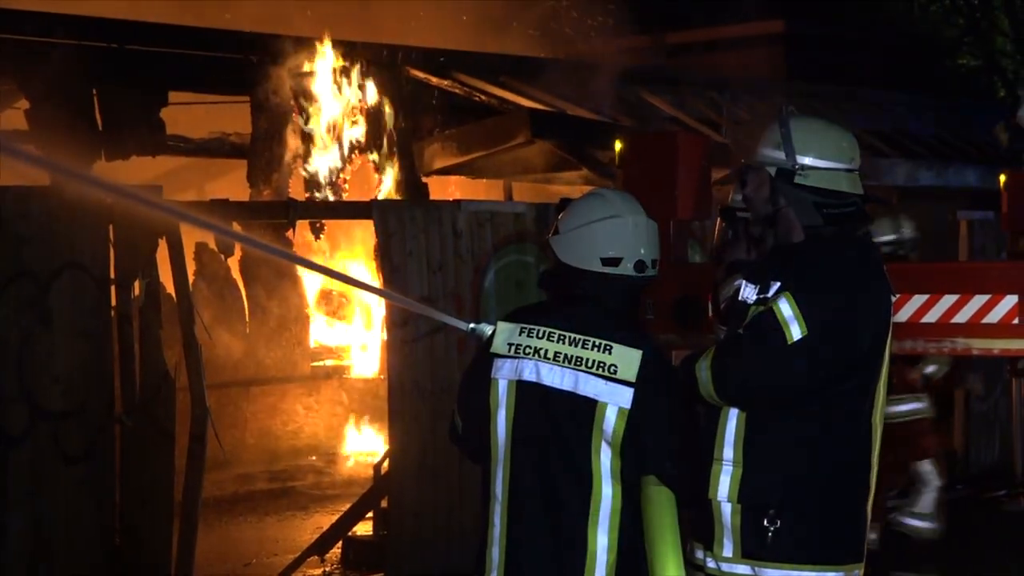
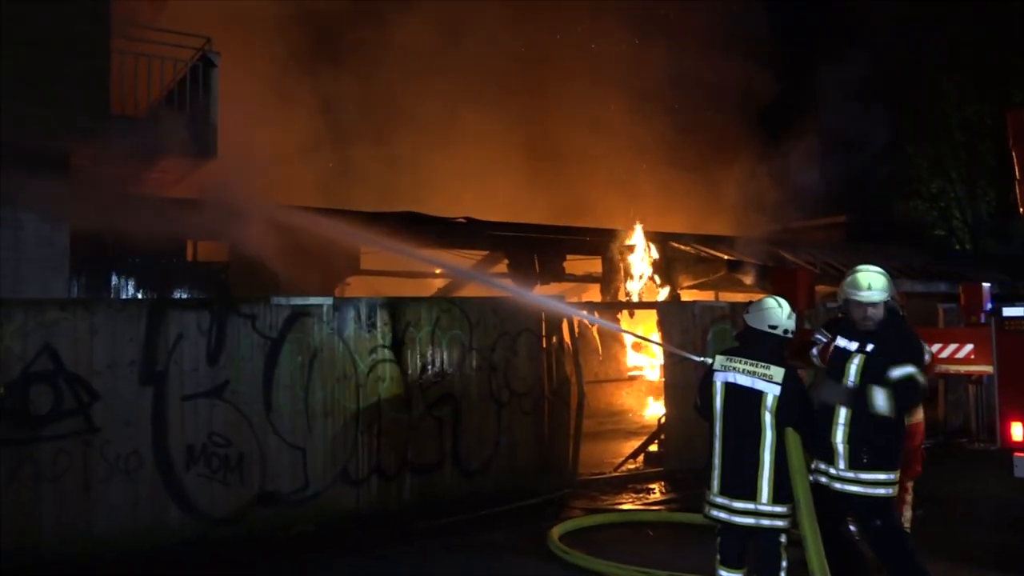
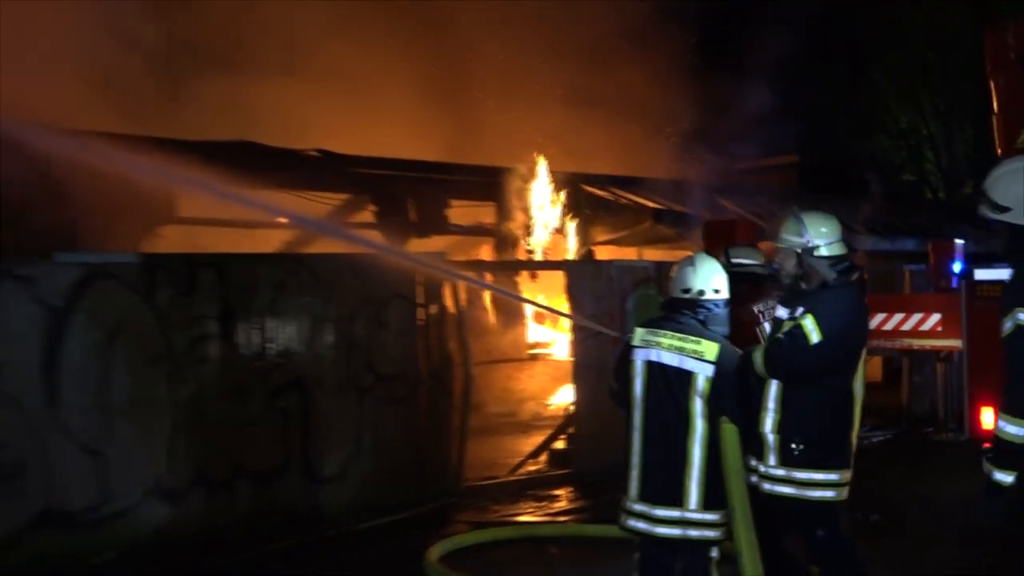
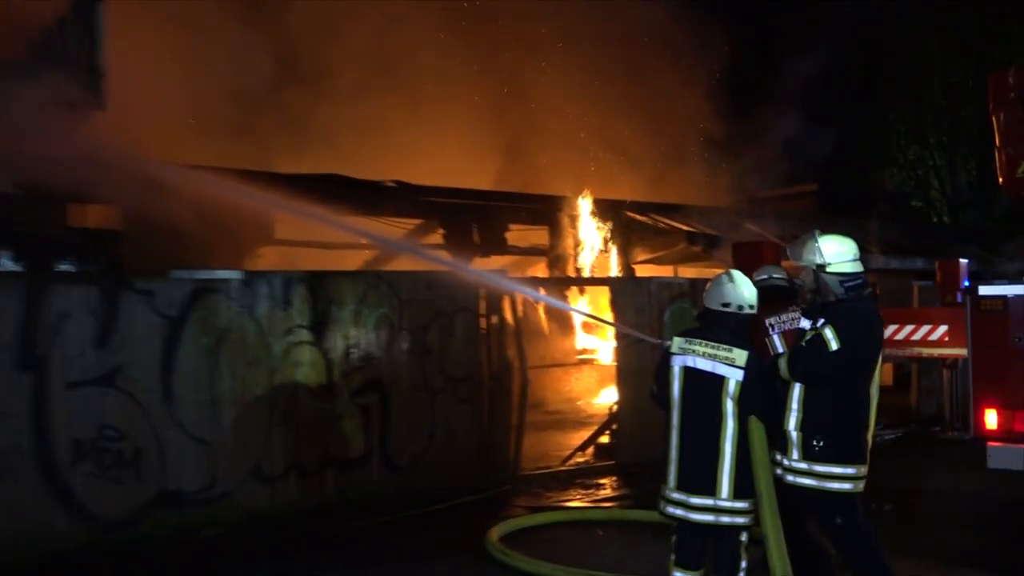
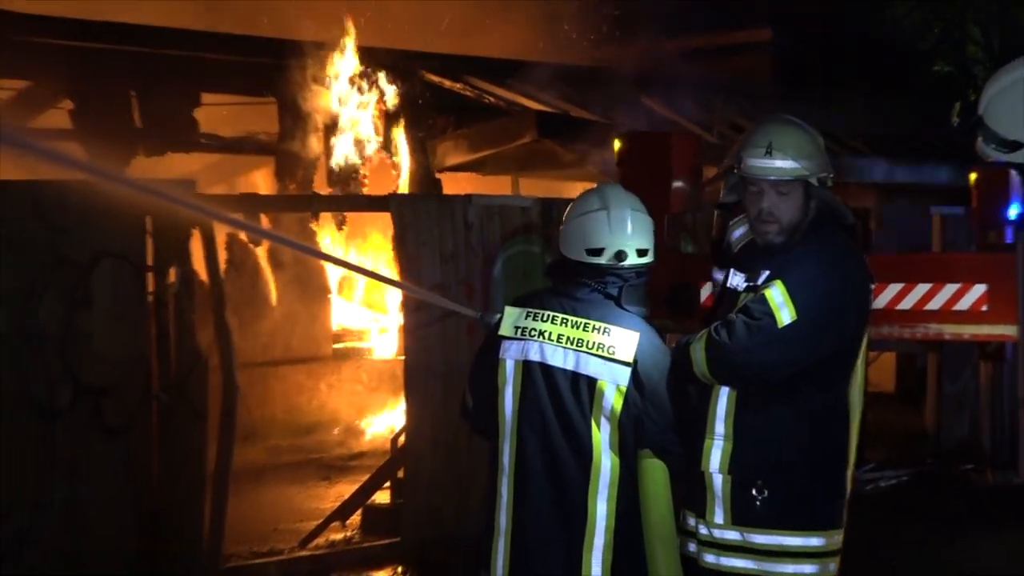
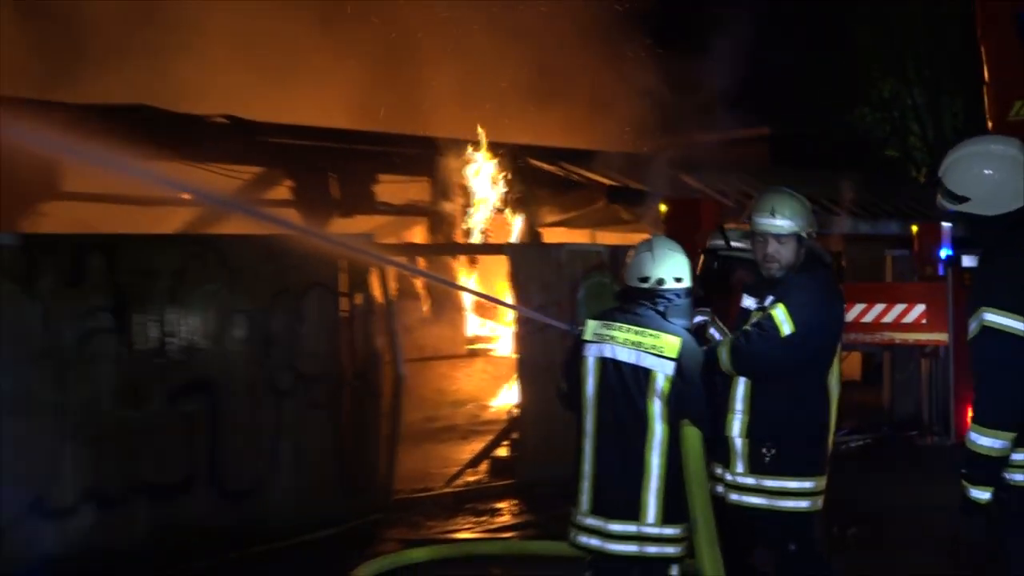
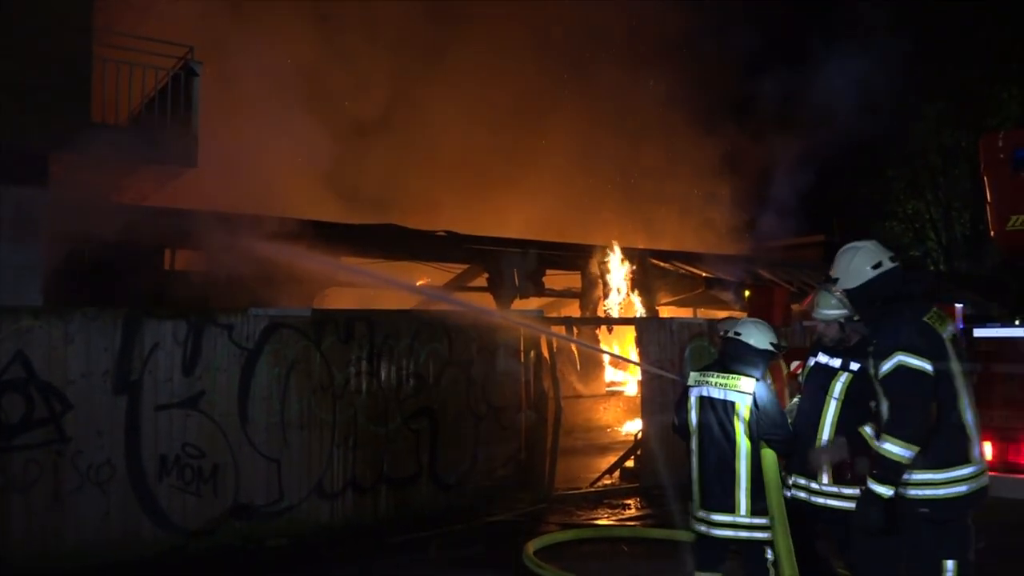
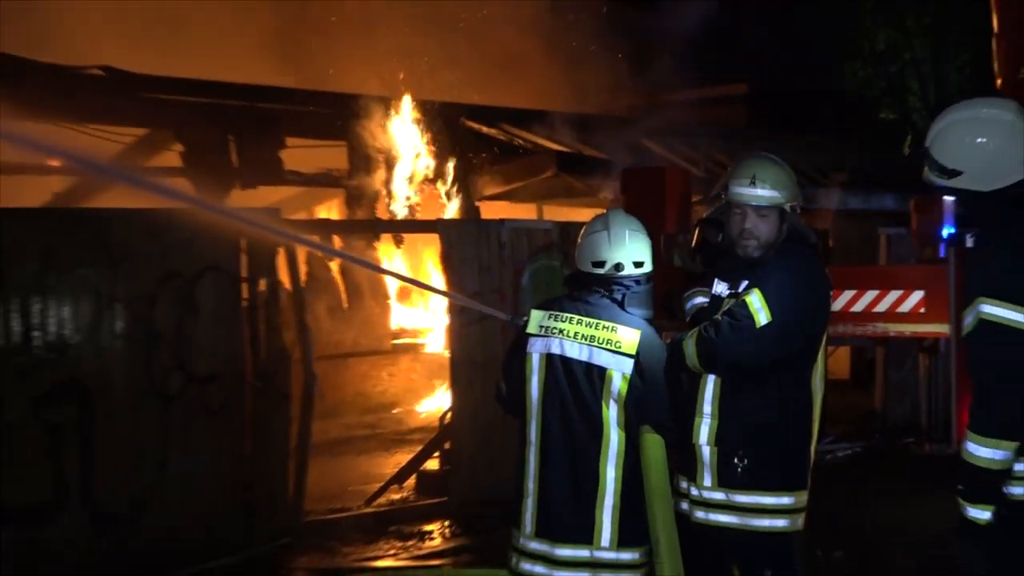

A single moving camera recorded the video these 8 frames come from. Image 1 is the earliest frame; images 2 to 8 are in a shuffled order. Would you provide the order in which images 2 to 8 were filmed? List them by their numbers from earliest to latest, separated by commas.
5, 8, 6, 3, 4, 2, 7
